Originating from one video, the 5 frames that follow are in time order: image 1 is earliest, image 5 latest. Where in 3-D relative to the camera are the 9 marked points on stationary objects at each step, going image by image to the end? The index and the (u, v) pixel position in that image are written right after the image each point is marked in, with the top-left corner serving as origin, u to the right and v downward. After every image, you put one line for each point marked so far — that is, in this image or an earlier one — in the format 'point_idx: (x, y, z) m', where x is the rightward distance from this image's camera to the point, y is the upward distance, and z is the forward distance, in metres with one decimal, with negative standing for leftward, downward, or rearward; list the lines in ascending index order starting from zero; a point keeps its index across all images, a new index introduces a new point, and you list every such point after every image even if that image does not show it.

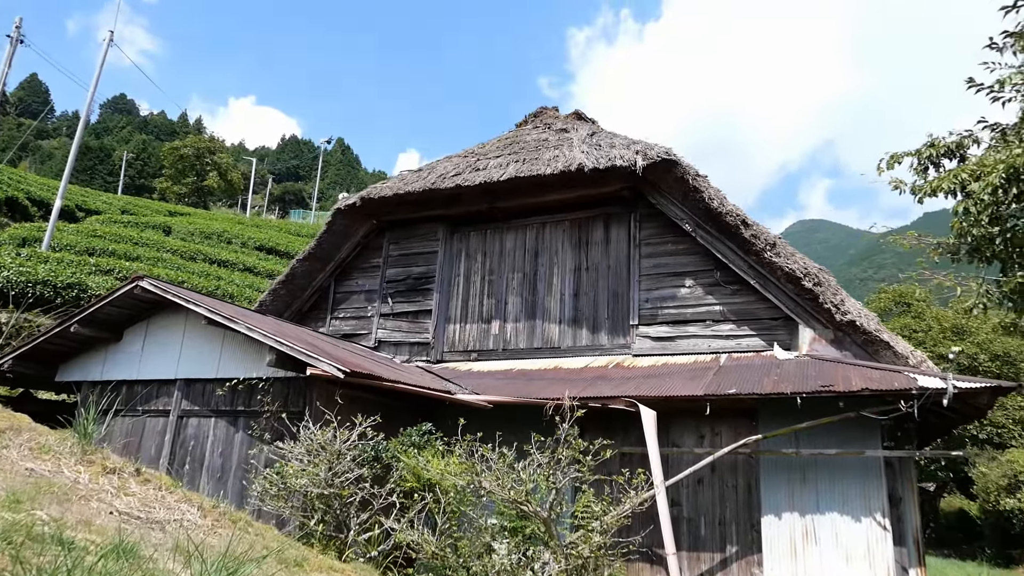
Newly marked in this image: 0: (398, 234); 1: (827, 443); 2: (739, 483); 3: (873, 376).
0: (-1.5, +0.7, +8.9) m
1: (+2.4, -1.2, +5.3) m
2: (+1.8, -1.6, +5.6) m
3: (+2.7, -0.7, +5.2) m
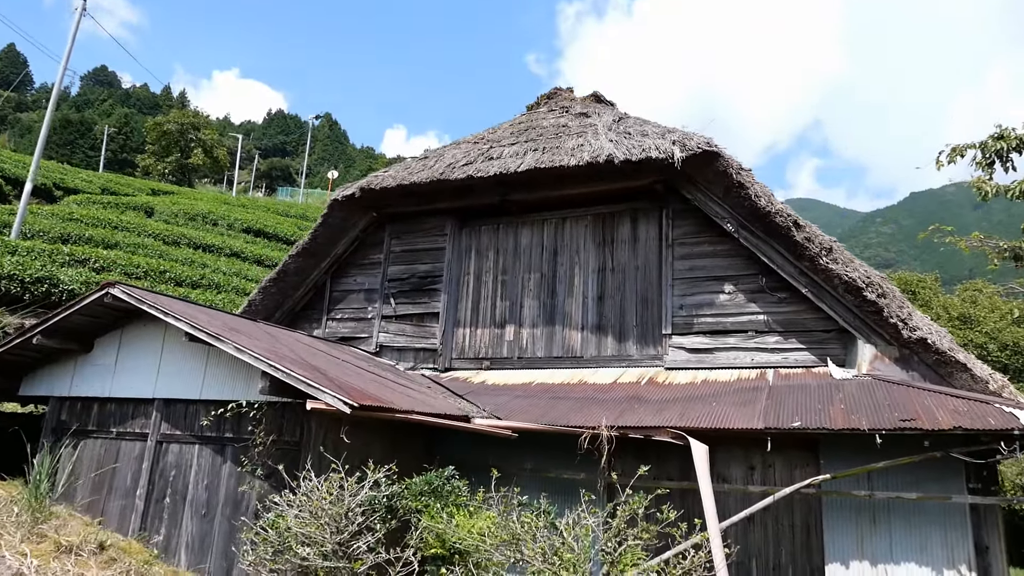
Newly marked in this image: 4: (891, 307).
0: (-1.3, +0.7, +8.1) m
1: (+2.6, -1.3, +4.6) m
2: (+2.0, -1.7, +5.0) m
3: (+2.9, -0.8, +4.5) m
4: (+2.9, -0.1, +5.4) m
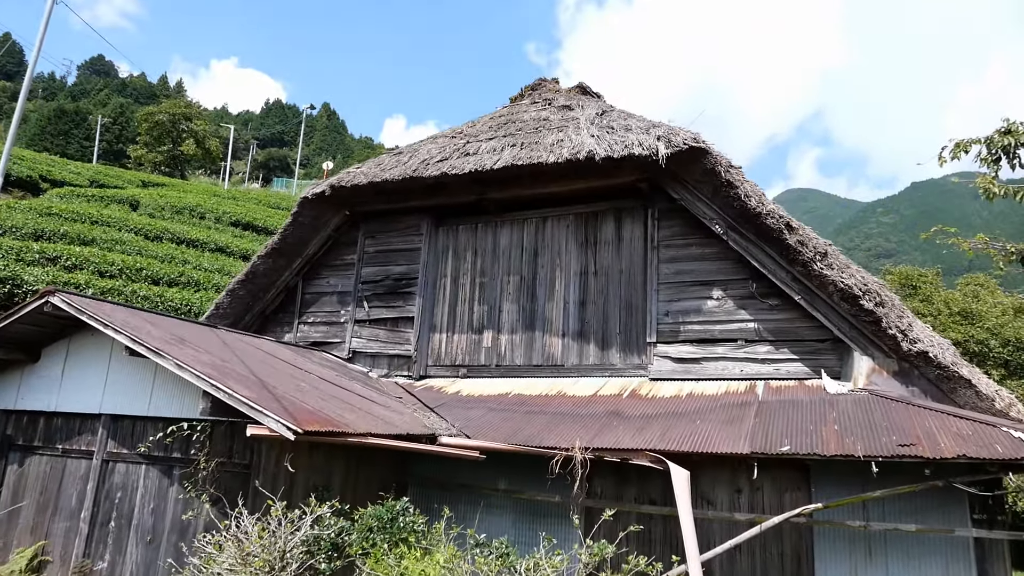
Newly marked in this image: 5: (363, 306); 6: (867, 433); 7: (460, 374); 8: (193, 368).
0: (-1.5, +0.7, +7.7) m
1: (+2.4, -1.4, +4.3) m
2: (+1.8, -1.8, +4.6) m
3: (+2.7, -0.9, +4.1) m
4: (+2.7, -0.2, +5.0) m
5: (-1.6, -0.2, +7.5) m
6: (+2.2, -0.9, +4.3) m
7: (-0.5, -0.9, +6.9) m
8: (-2.0, -0.5, +4.3) m
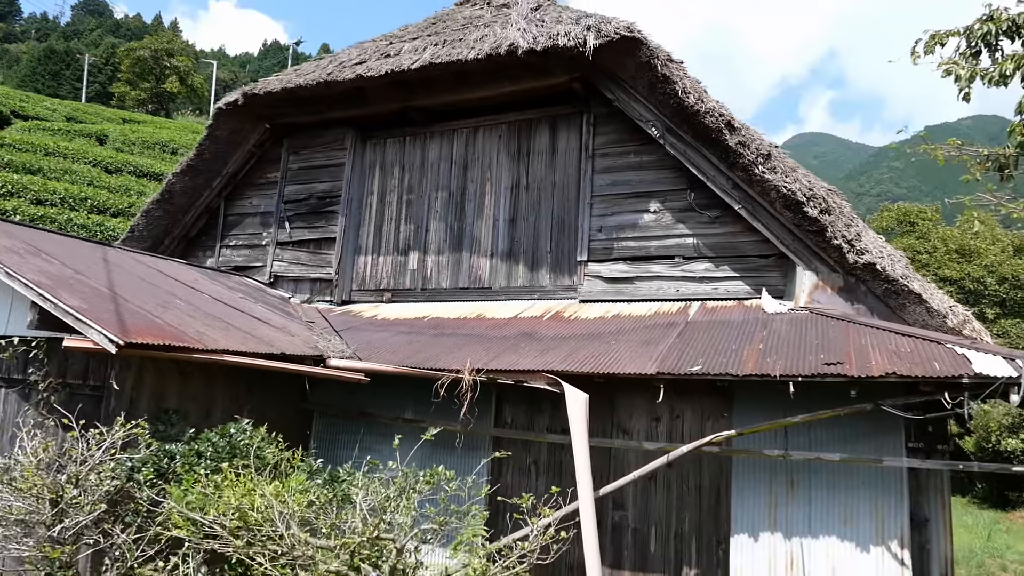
0: (-2.2, +1.5, +7.1) m
1: (+1.7, -0.8, +3.8) m
2: (+1.1, -1.2, +4.1) m
3: (+2.0, -0.3, +3.6) m
4: (+2.0, +0.4, +4.4) m
5: (-2.3, +0.6, +6.9) m
6: (+1.5, -0.3, +3.8) m
7: (-1.2, -0.1, +6.4) m
8: (-2.7, +0.1, +3.7) m
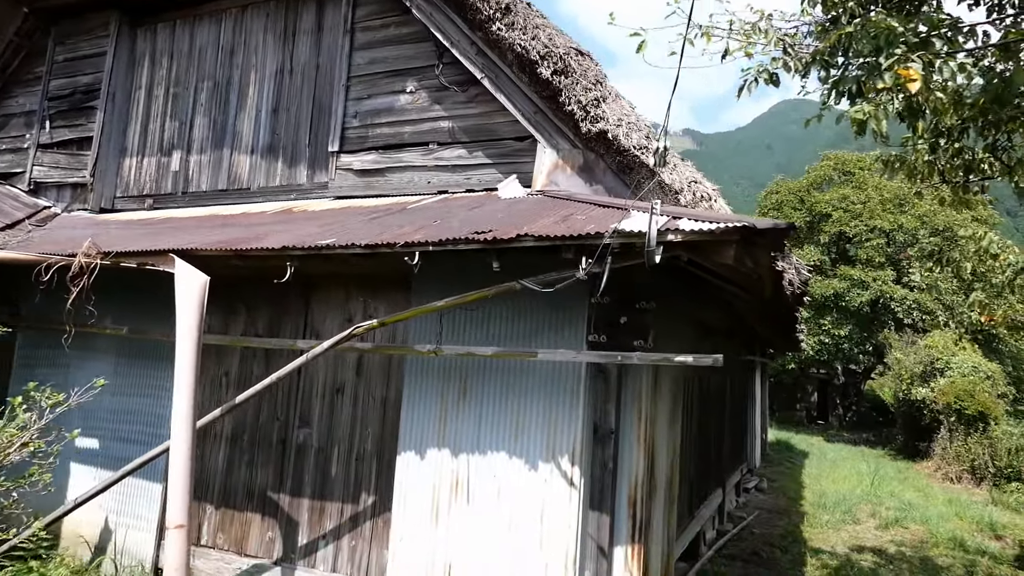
0: (-4.0, +2.3, +6.2) m
1: (0.0, -0.2, +3.0) m
2: (-0.6, -0.5, +3.4) m
3: (+0.3, +0.3, +2.8) m
4: (+0.3, +1.0, +3.6) m
5: (-4.1, +1.4, +6.1) m
6: (-0.2, +0.3, +3.0) m
7: (-3.0, +0.7, +5.6) m
8: (-4.4, +0.7, +2.9) m
